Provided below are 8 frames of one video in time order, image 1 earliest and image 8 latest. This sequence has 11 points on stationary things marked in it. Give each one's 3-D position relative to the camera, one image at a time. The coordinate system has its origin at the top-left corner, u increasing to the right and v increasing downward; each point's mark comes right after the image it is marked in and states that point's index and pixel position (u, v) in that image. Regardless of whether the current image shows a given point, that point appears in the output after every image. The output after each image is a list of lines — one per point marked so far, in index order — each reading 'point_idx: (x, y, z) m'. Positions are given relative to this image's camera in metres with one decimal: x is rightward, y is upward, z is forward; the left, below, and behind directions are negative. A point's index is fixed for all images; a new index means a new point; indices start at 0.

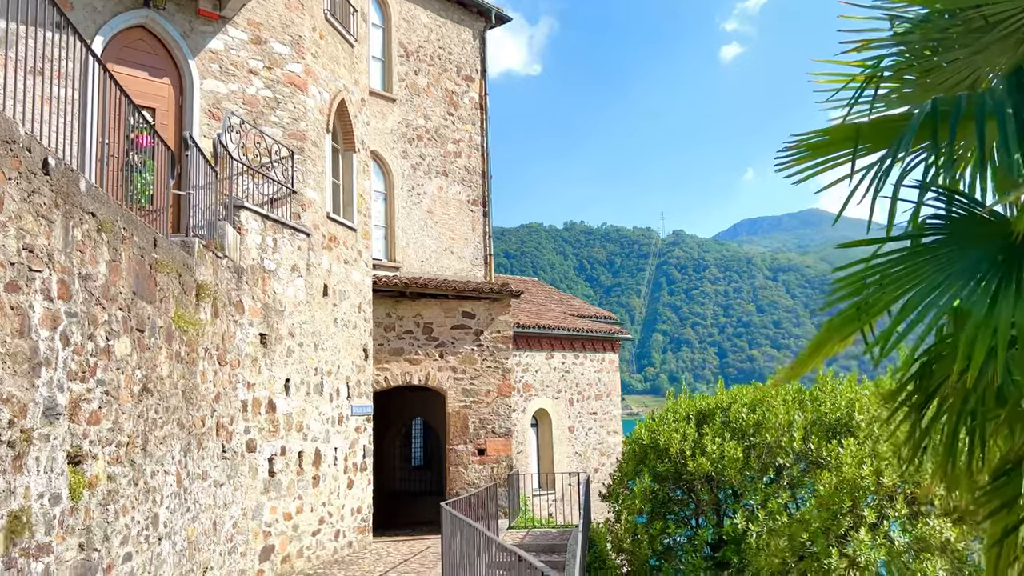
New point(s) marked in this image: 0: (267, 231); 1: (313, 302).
0: (-2.4, +0.6, +8.0) m
1: (-2.1, -0.1, +8.8) m
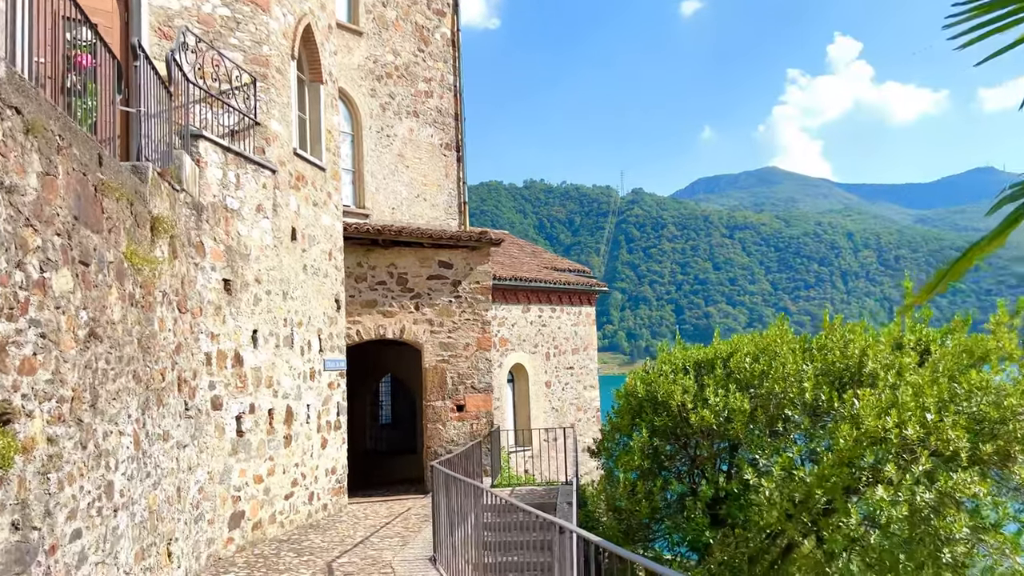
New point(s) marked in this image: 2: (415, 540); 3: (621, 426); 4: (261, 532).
0: (-2.5, +1.1, +7.1) m
1: (-2.3, +0.4, +8.0) m
2: (-0.8, -2.2, +7.0) m
3: (+1.3, -1.6, +9.5) m
4: (-2.2, -2.2, +7.2) m
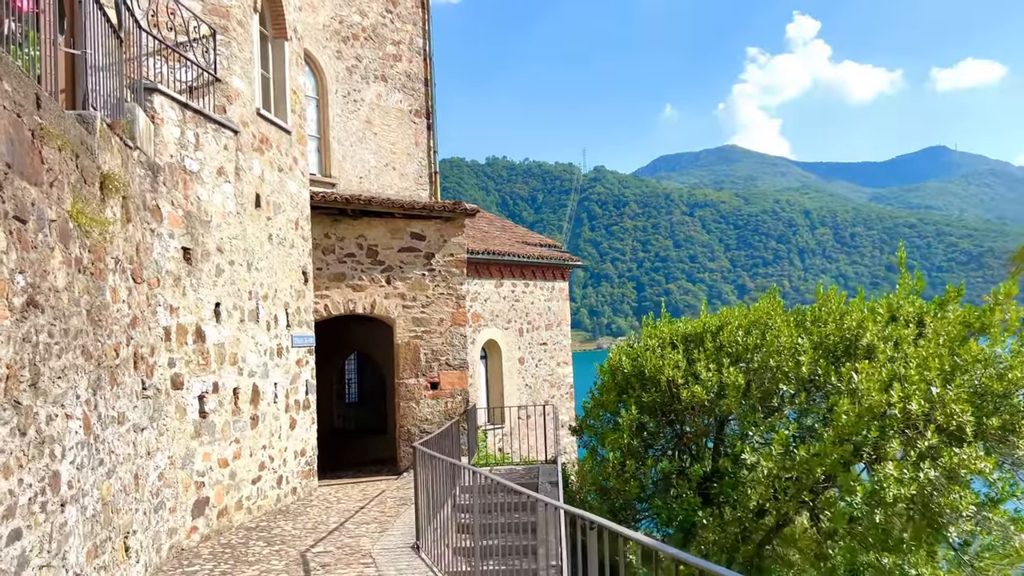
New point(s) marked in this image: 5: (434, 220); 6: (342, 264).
0: (-2.6, +1.3, +6.5) m
1: (-2.4, +0.7, +7.5) m
2: (-0.9, -1.9, +6.6) m
3: (+1.0, -1.3, +9.1) m
4: (-2.4, -1.9, +6.8) m
5: (-1.0, +0.9, +10.9) m
6: (-2.2, +0.3, +10.4) m
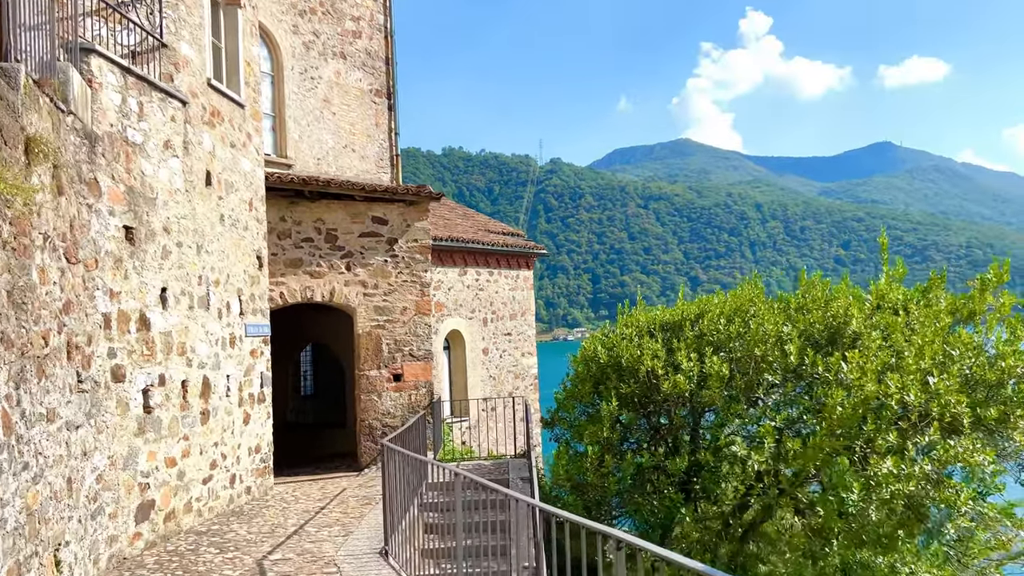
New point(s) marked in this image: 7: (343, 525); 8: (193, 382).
0: (-2.8, +1.4, +6.0) m
1: (-2.7, +0.8, +6.9) m
2: (-1.1, -1.8, +6.1) m
3: (+0.7, -1.1, +8.8) m
4: (-2.6, -1.8, +6.2) m
5: (-1.5, +1.1, +10.4) m
6: (-2.6, +0.5, +9.9) m
7: (-1.3, -1.8, +6.3) m
8: (-2.6, -0.8, +6.6) m
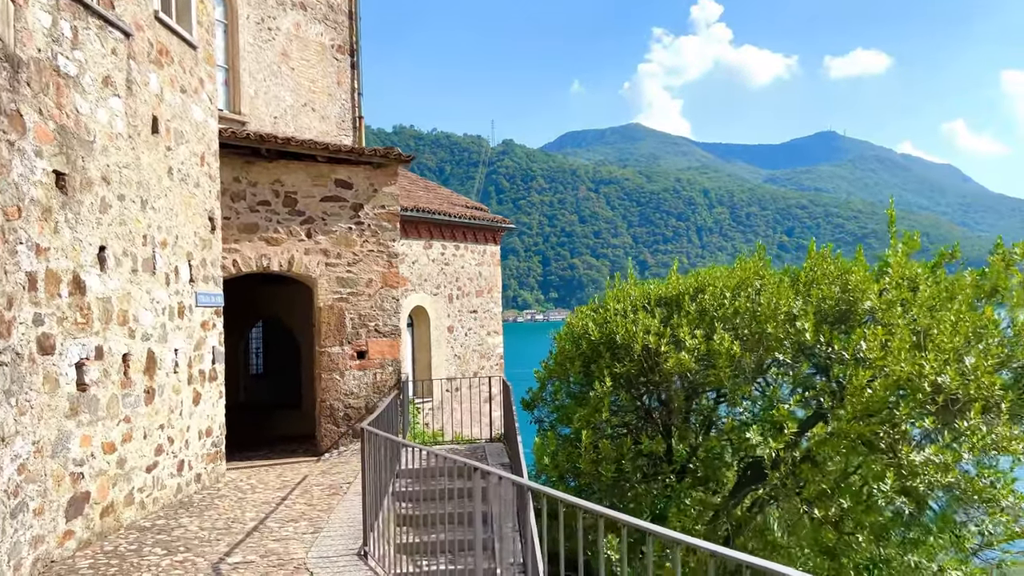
0: (-2.8, +1.7, +5.1) m
1: (-2.8, +1.1, +6.0) m
2: (-1.2, -1.6, +5.4) m
3: (+0.5, -0.9, +8.1) m
4: (-2.6, -1.5, +5.4) m
5: (-1.7, +1.4, +9.5) m
6: (-2.8, +0.8, +9.0) m
7: (-1.4, -1.6, +5.5) m
8: (-2.6, -0.5, +5.8) m
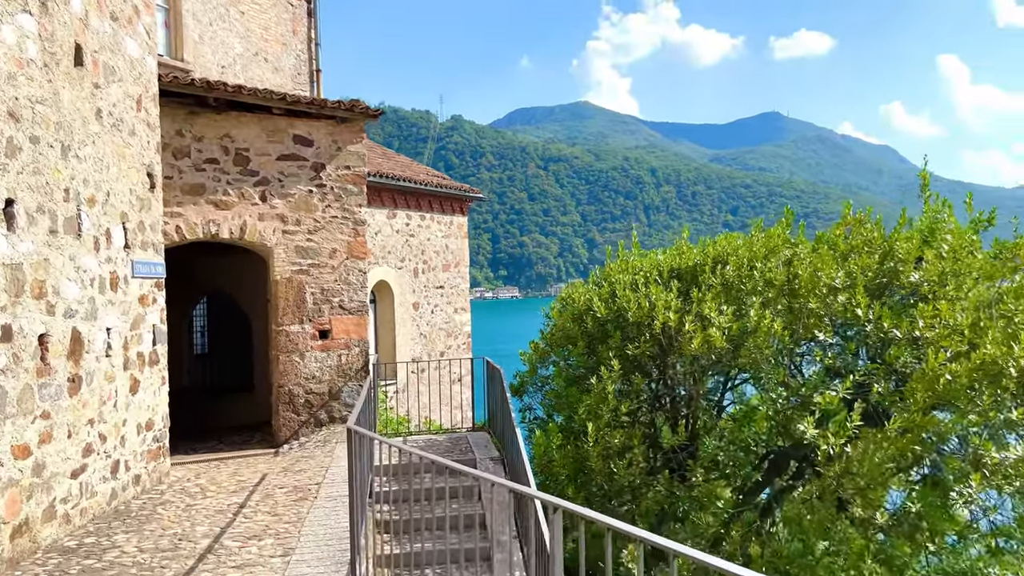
0: (-2.7, +1.9, +3.9) m
1: (-2.7, +1.3, +4.9) m
2: (-1.1, -1.4, +4.4) m
3: (+0.4, -0.6, +7.3) m
4: (-2.6, -1.3, +4.3) m
5: (-1.9, +1.7, +8.4) m
6: (-3.0, +1.1, +7.8) m
7: (-1.3, -1.4, +4.6) m
8: (-2.6, -0.3, +4.7) m
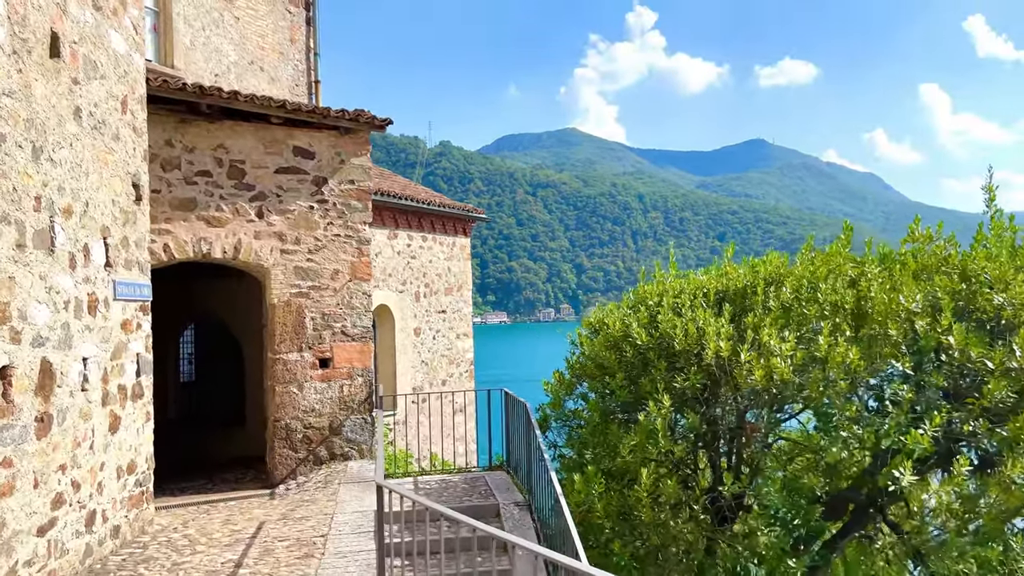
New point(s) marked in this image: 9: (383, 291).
0: (-2.5, +1.8, +3.3) m
1: (-2.5, +1.2, +4.2) m
2: (-0.9, -1.5, +3.7) m
3: (+0.6, -0.8, +6.6) m
4: (-2.3, -1.4, +3.6) m
5: (-1.8, +1.5, +7.8) m
6: (-2.8, +0.9, +7.2) m
7: (-1.1, -1.5, +3.9) m
8: (-2.4, -0.4, +4.0) m
9: (-1.7, 0.0, +11.0) m
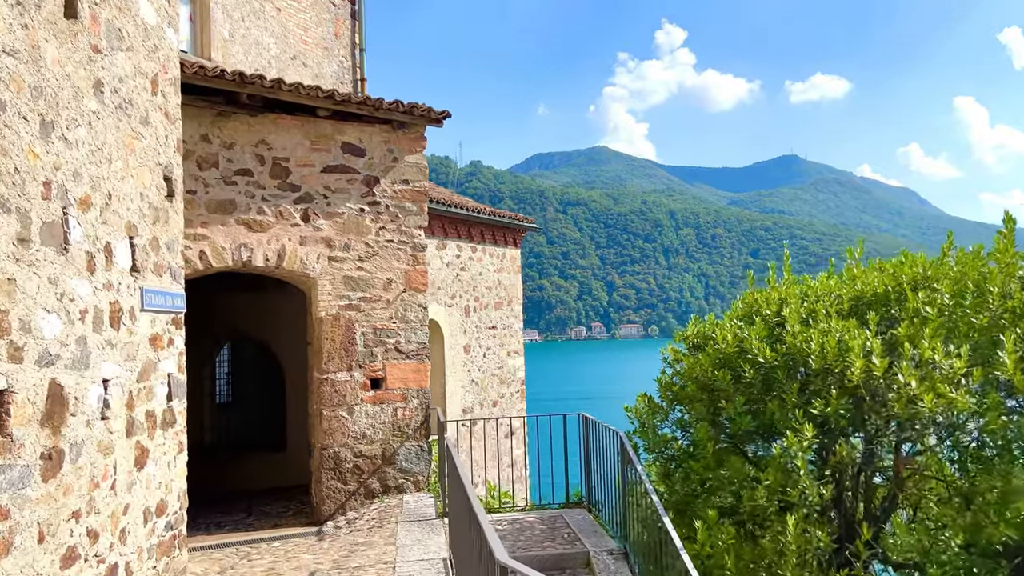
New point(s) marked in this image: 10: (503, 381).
0: (-2.0, +1.8, +2.5) m
1: (-2.0, +1.2, +3.5) m
2: (-0.4, -1.5, +2.8) m
3: (+1.1, -0.9, +5.7) m
4: (-1.9, -1.4, +2.8) m
5: (-1.1, +1.4, +7.0) m
6: (-2.2, +0.8, +6.4) m
7: (-0.6, -1.5, +3.0) m
8: (-1.9, -0.4, +3.2) m
9: (-1.0, -0.2, +10.2) m
10: (-0.1, -1.4, +12.1) m
